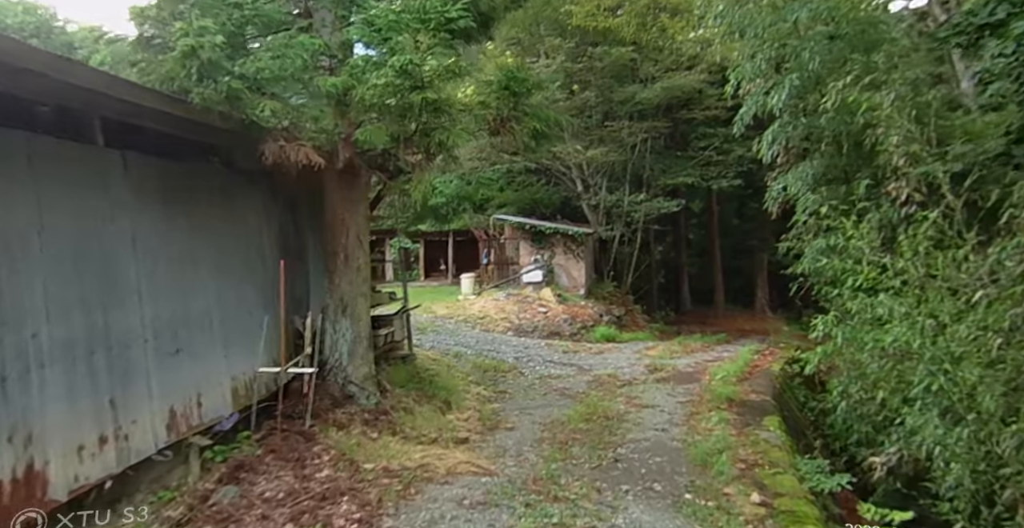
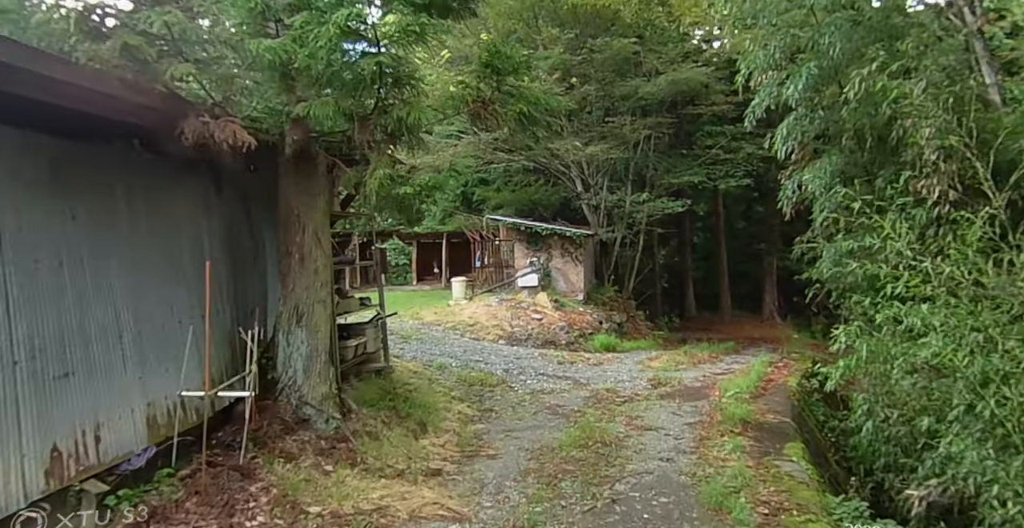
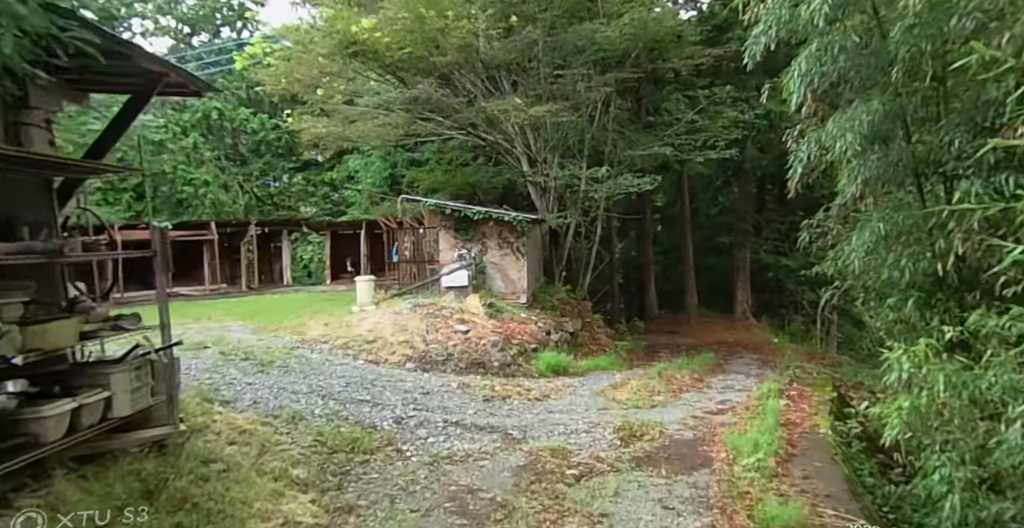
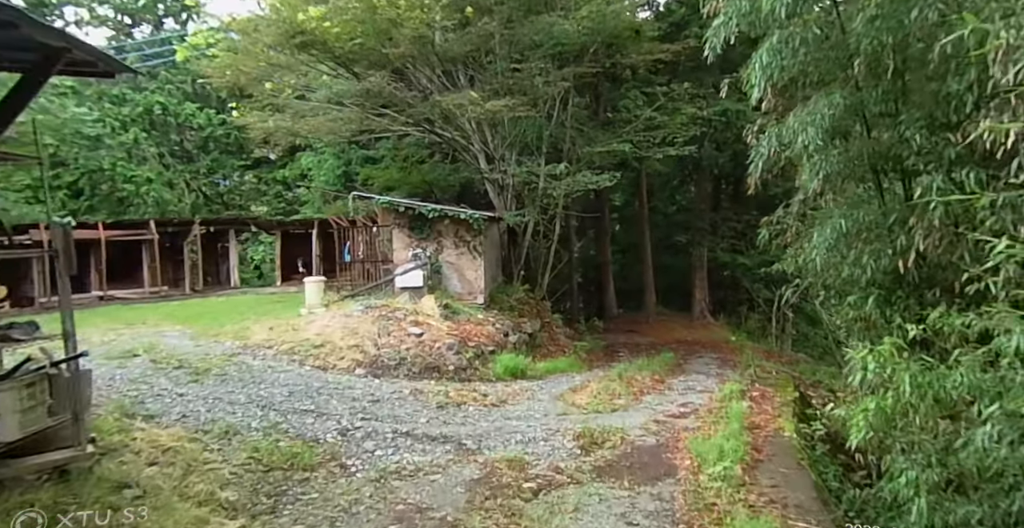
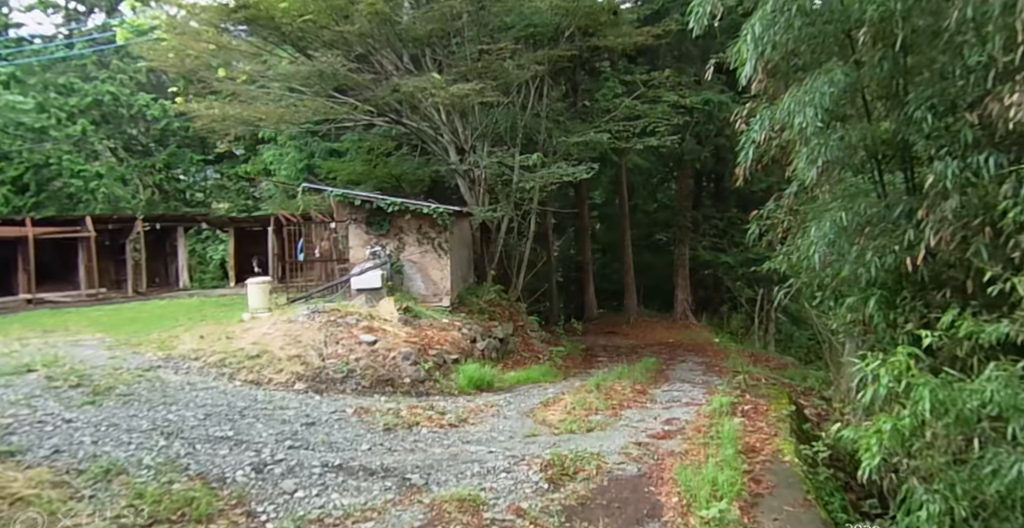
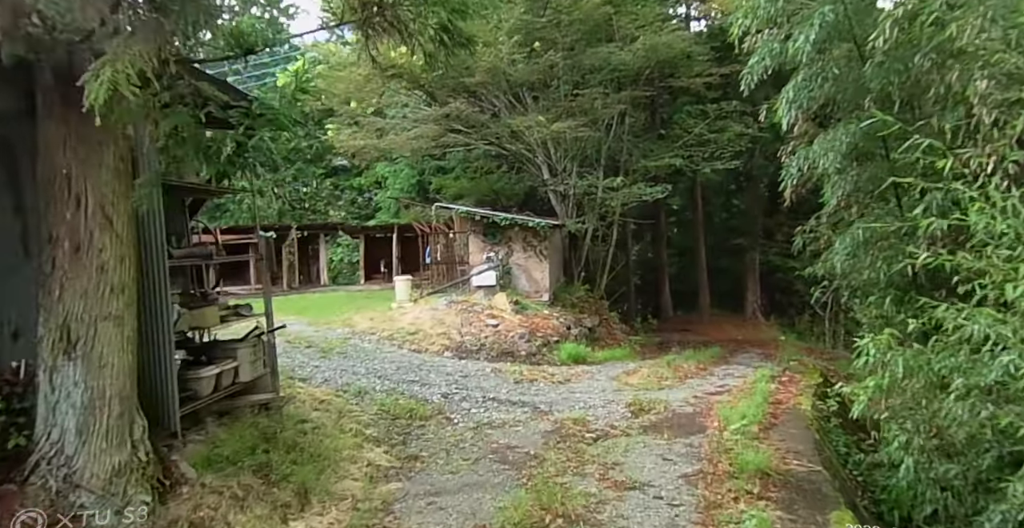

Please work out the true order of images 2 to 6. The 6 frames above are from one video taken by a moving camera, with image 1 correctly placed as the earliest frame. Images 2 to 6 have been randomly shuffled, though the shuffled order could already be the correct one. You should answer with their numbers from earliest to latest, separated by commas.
2, 6, 3, 4, 5
